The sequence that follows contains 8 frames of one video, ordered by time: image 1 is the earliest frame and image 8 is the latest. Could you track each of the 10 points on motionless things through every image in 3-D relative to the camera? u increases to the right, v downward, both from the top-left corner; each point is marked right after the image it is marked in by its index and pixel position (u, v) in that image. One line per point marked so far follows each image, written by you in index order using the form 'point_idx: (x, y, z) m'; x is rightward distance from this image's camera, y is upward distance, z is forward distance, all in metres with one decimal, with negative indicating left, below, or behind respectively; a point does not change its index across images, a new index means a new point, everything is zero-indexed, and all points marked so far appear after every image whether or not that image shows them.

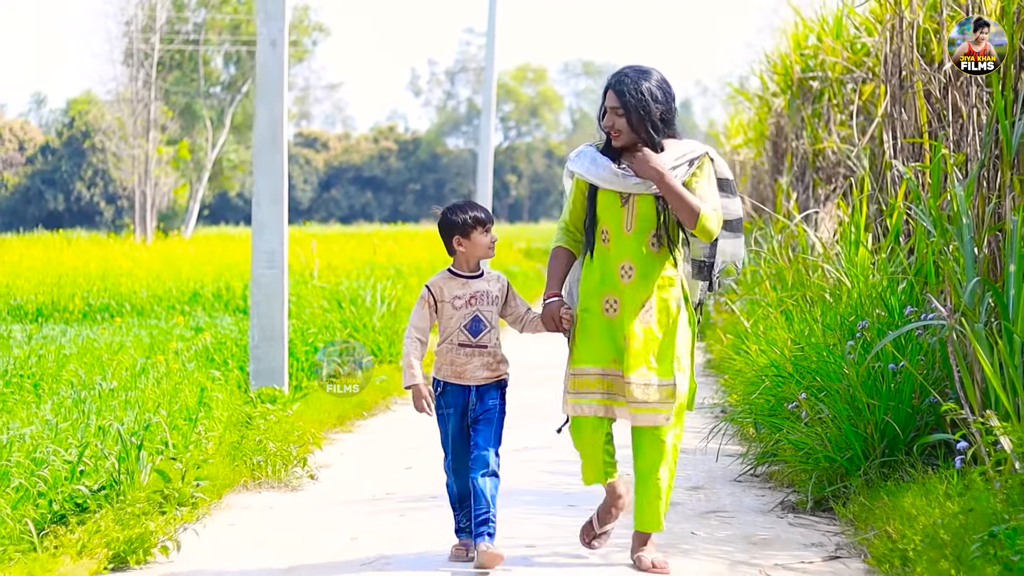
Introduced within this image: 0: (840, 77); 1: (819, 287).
0: (+2.8, +1.8, +11.7) m
1: (+1.7, 0.0, +7.7) m
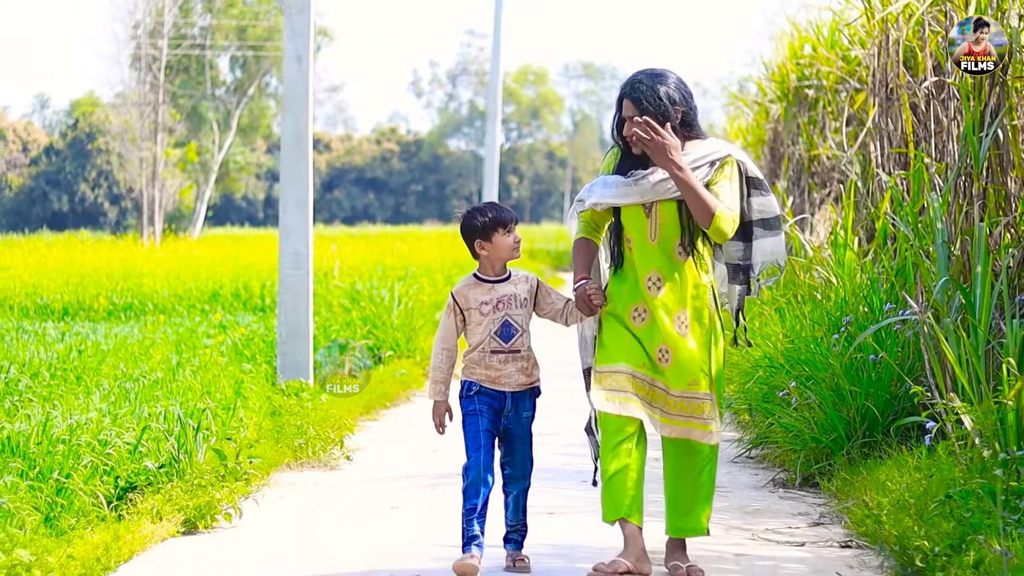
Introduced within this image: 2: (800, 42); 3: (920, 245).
0: (+2.9, +1.8, +12.3) m
1: (+1.8, 0.0, +8.3) m
2: (+2.9, +2.4, +13.8) m
3: (+1.9, +0.2, +6.4) m
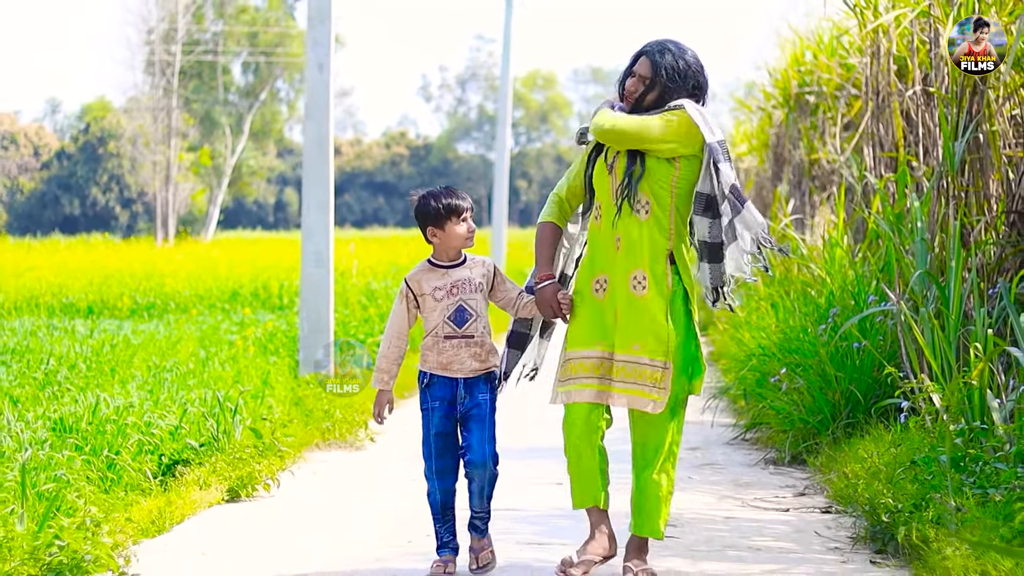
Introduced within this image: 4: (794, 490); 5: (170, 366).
0: (+3.0, +1.8, +12.9) m
1: (+1.8, 0.0, +8.9) m
2: (+3.0, +2.4, +14.3) m
3: (+1.9, +0.2, +6.9) m
4: (+1.2, -0.9, +6.0) m
5: (-2.5, -0.6, +10.4) m
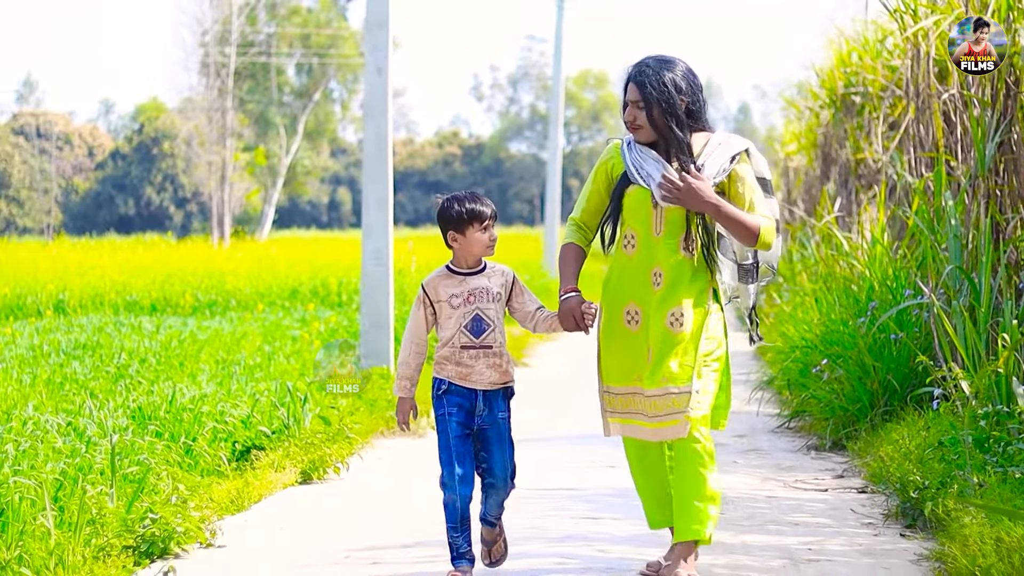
0: (+3.5, +1.8, +13.2) m
1: (+2.2, +0.1, +9.2) m
2: (+3.5, +2.5, +14.6) m
3: (+2.2, +0.3, +7.3) m
4: (+1.5, -0.8, +6.4) m
5: (-2.1, -0.6, +10.9) m
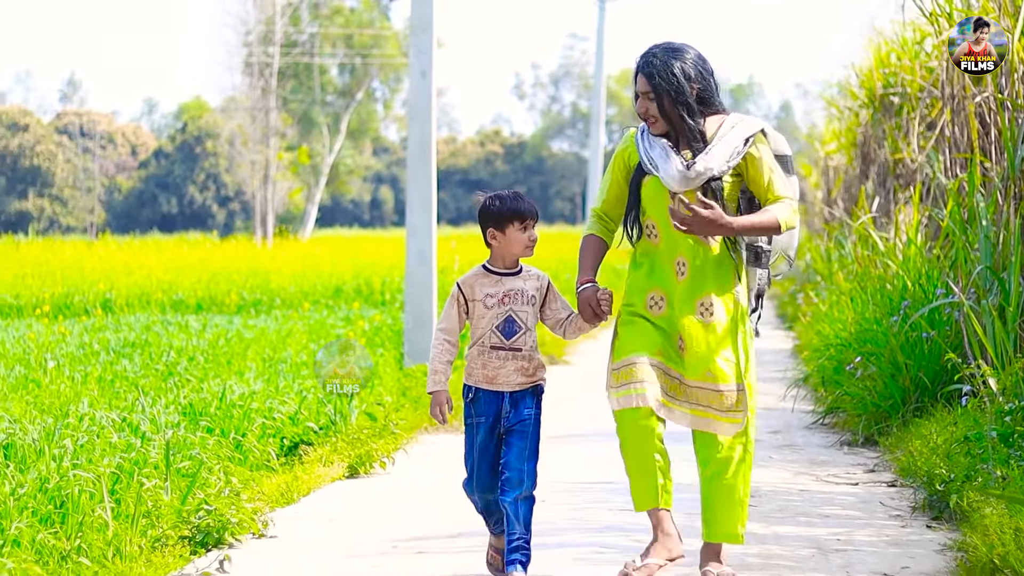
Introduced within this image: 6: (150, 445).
0: (+3.8, +1.8, +13.3) m
1: (+2.5, +0.1, +9.4) m
2: (+3.9, +2.5, +14.7) m
3: (+2.4, +0.3, +7.4) m
4: (+1.7, -0.8, +6.6) m
5: (-1.8, -0.5, +11.2) m
6: (-1.7, -0.8, +6.7) m
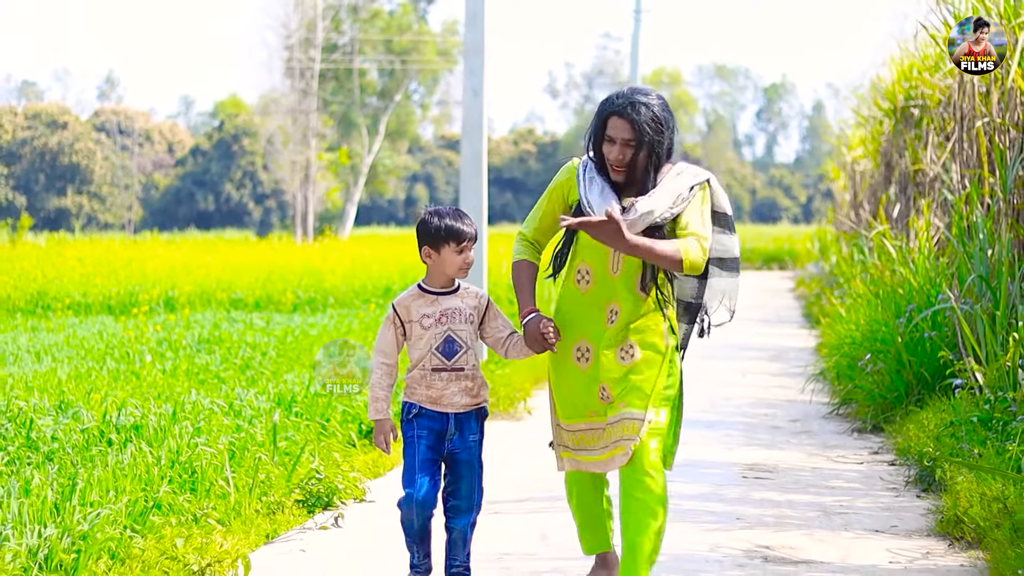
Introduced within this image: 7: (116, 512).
0: (+4.3, +1.8, +14.3) m
1: (+2.8, +0.1, +10.4) m
2: (+4.4, +2.5, +15.7) m
3: (+2.7, +0.2, +8.4) m
4: (+2.0, -0.9, +7.6) m
5: (-1.4, -0.6, +12.2) m
6: (-1.4, -0.8, +7.8) m
7: (-1.7, -0.9, +5.8) m
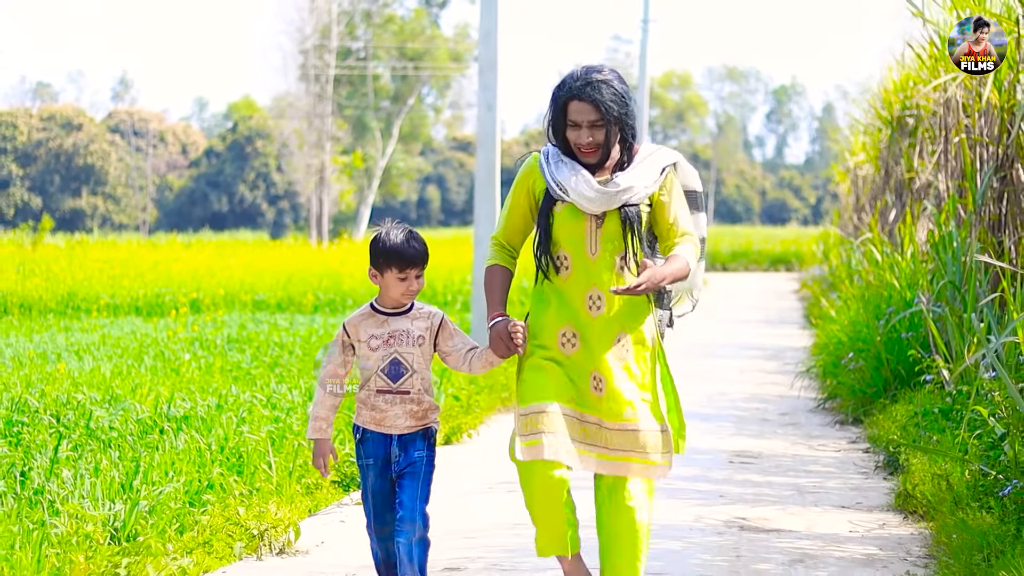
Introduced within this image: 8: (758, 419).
0: (+4.4, +1.8, +15.0) m
1: (+2.9, 0.0, +11.2) m
2: (+4.6, +2.5, +16.5) m
3: (+2.8, +0.2, +9.2) m
4: (+2.0, -0.9, +8.4) m
5: (-1.3, -0.6, +13.1) m
6: (-1.4, -0.8, +8.7) m
7: (-1.6, -1.0, +6.7) m
8: (+1.7, -0.9, +9.5) m
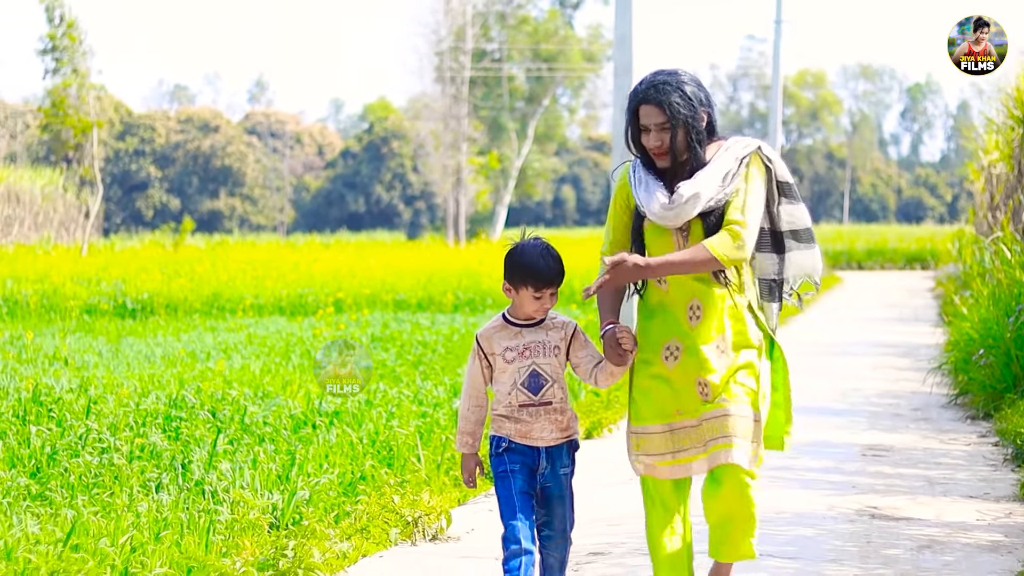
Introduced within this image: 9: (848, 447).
0: (+5.9, +1.8, +15.0) m
1: (+4.0, 0.0, +11.3) m
2: (+6.2, +2.5, +16.4) m
3: (+3.7, +0.2, +9.4) m
4: (+2.9, -0.9, +8.6) m
5: (0.0, -0.6, +13.6) m
6: (-0.5, -0.8, +9.2) m
7: (-0.9, -1.0, +7.2) m
8: (+2.6, -0.9, +9.7) m
9: (+2.0, -0.9, +8.1) m
